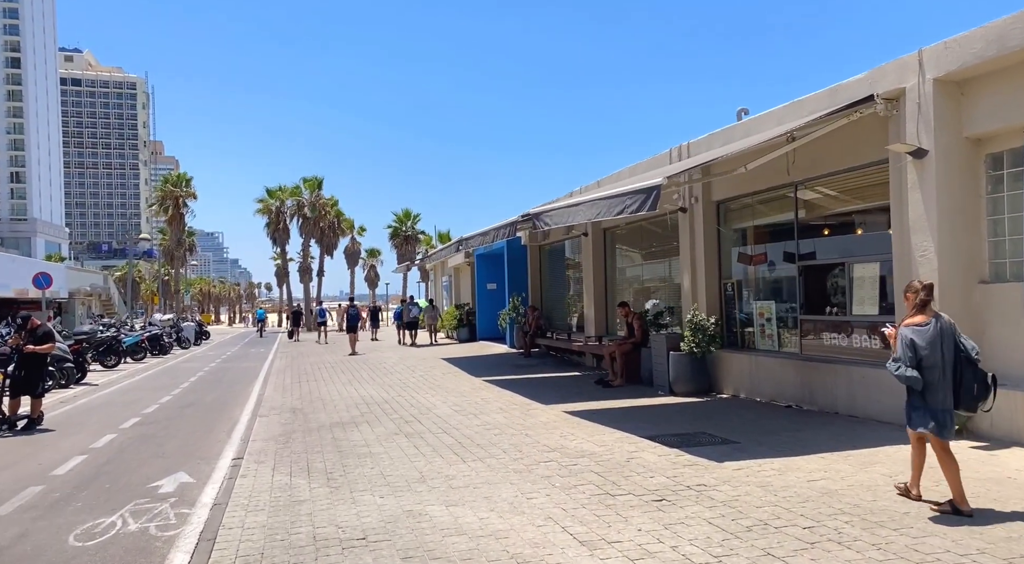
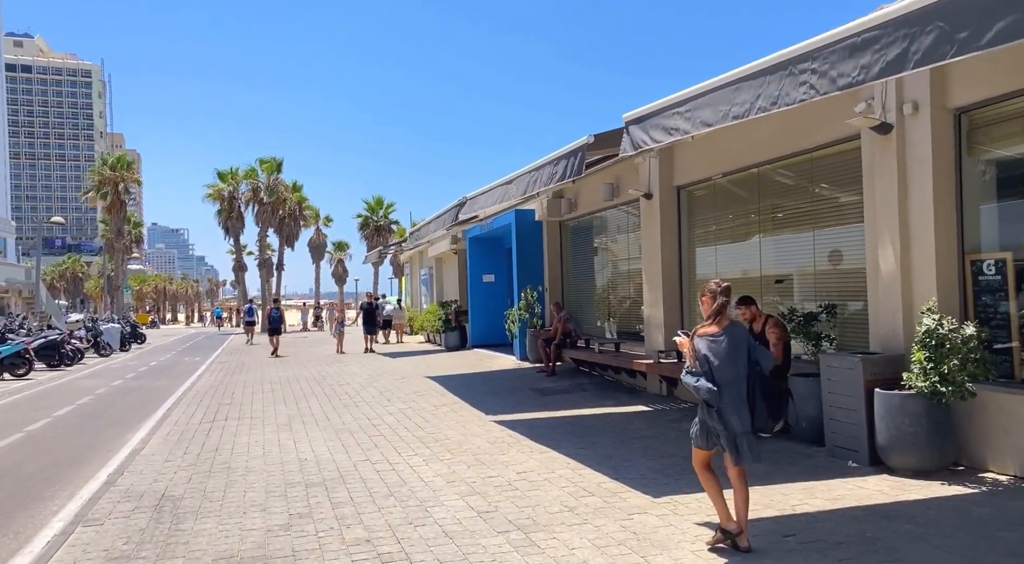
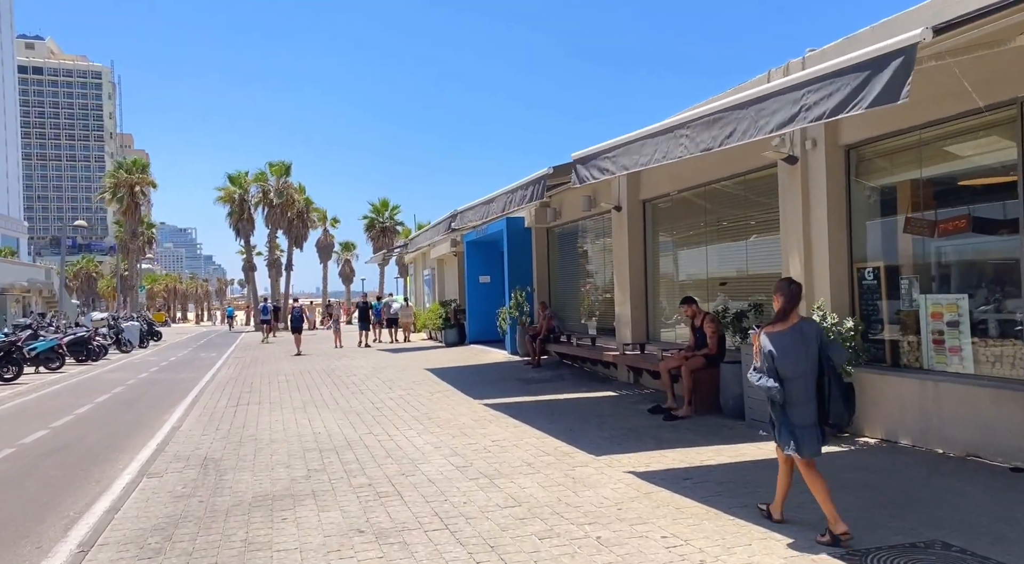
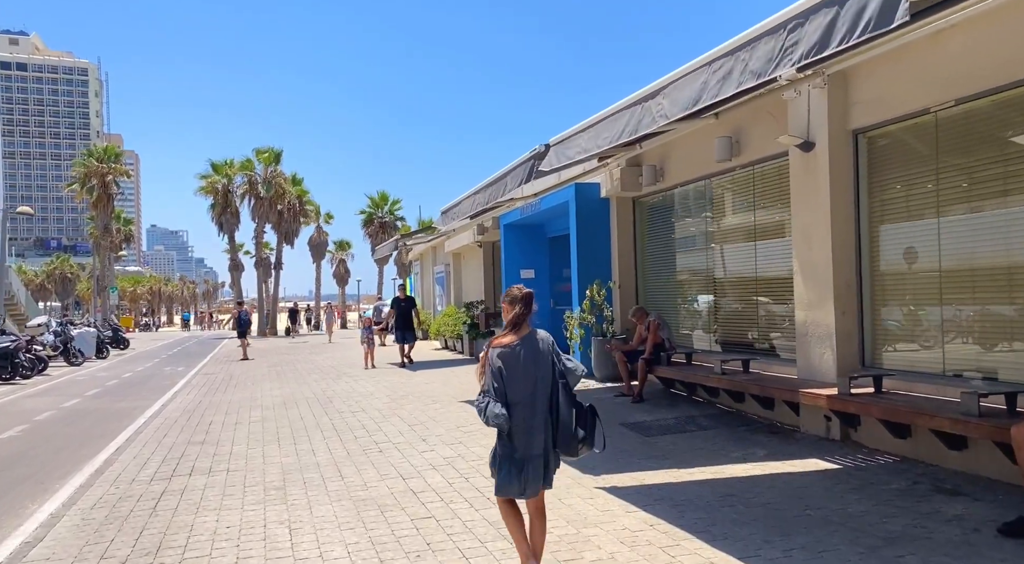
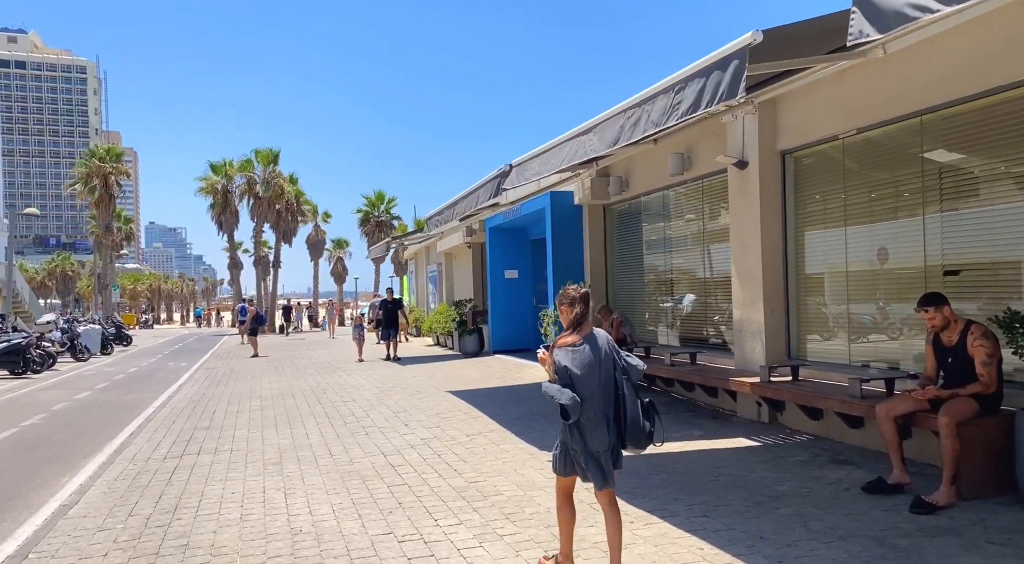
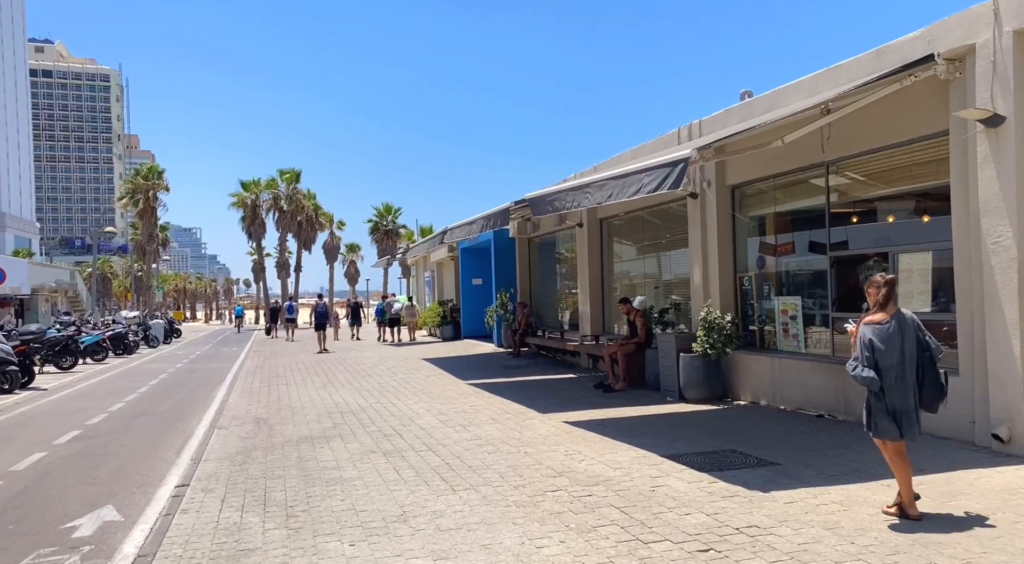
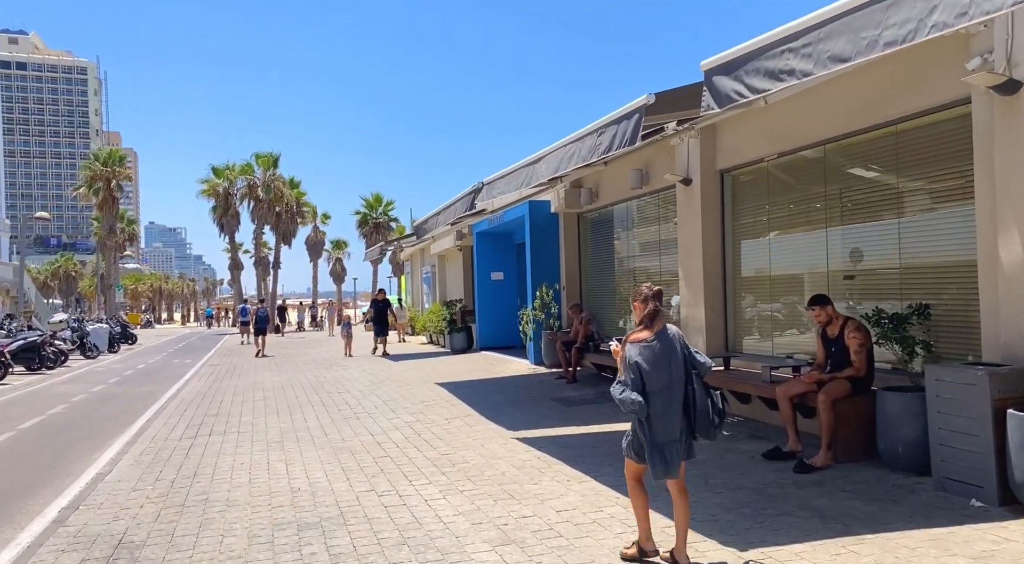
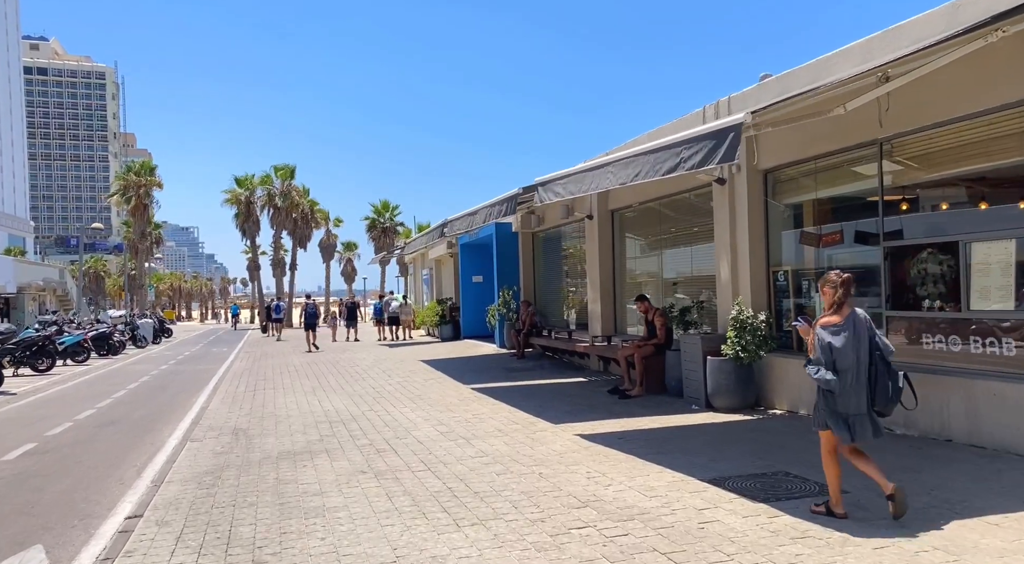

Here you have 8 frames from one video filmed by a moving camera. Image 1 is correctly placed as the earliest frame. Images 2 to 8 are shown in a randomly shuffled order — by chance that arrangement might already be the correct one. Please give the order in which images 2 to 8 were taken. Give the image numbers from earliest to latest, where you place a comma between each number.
6, 8, 3, 2, 7, 5, 4
